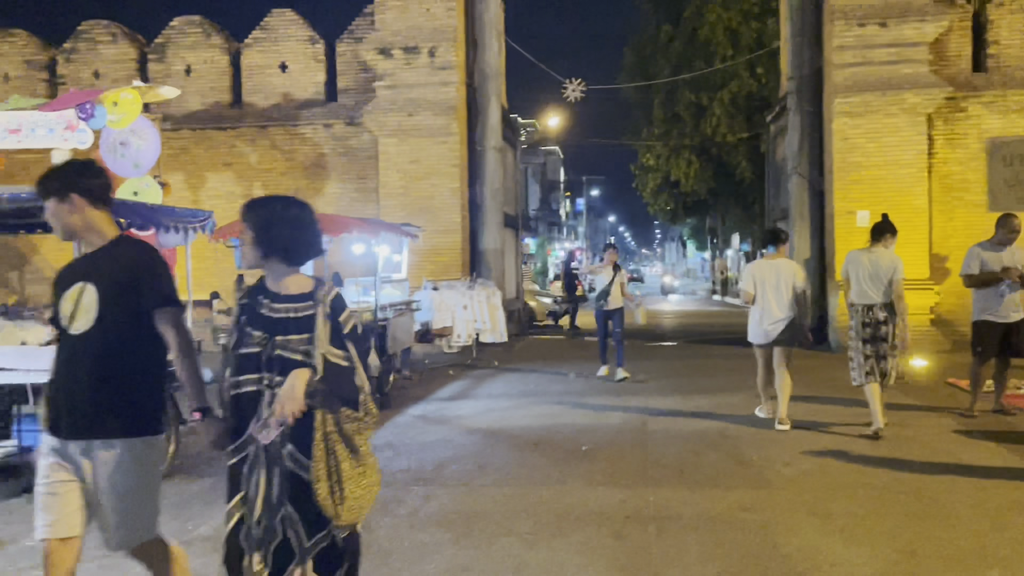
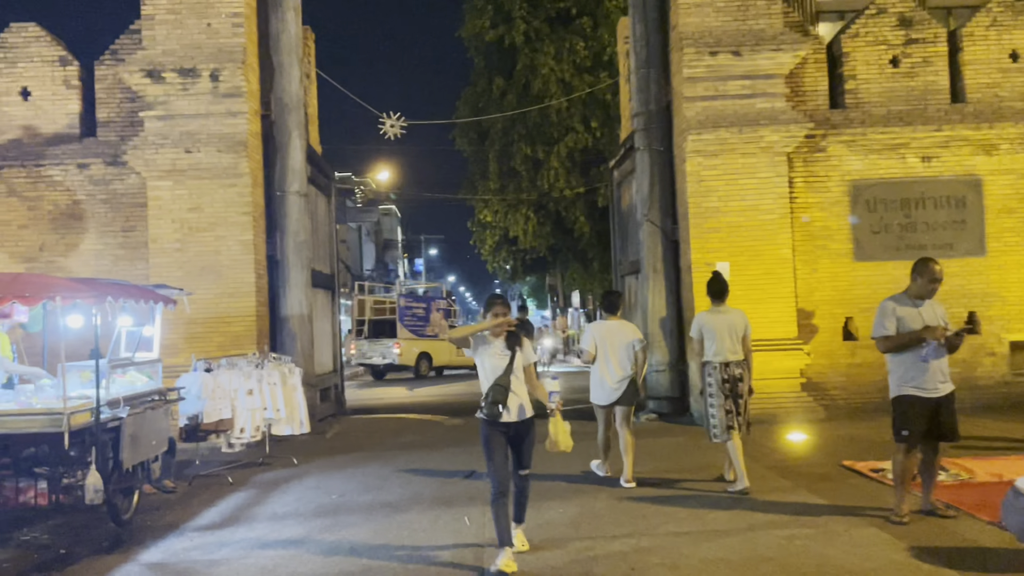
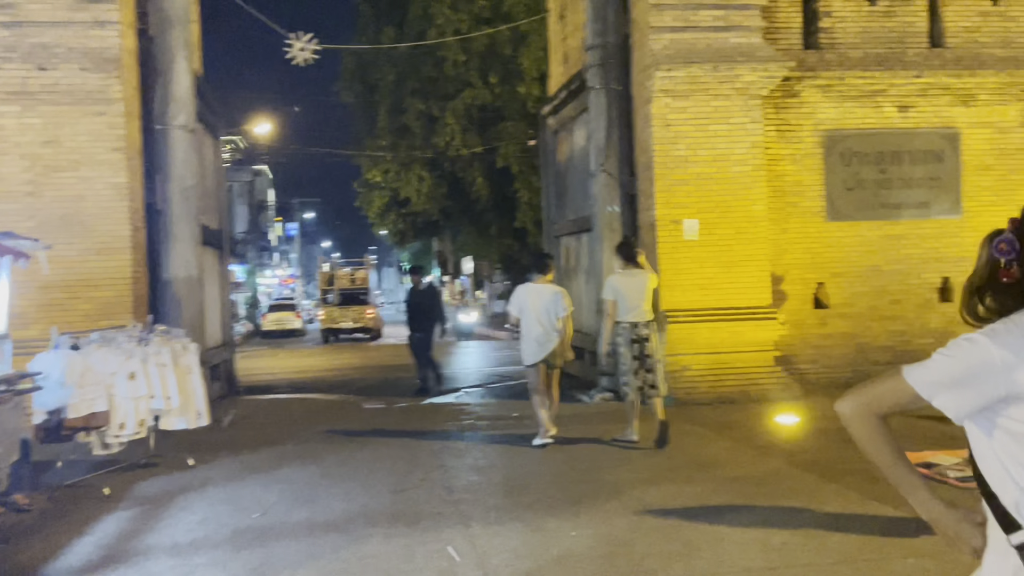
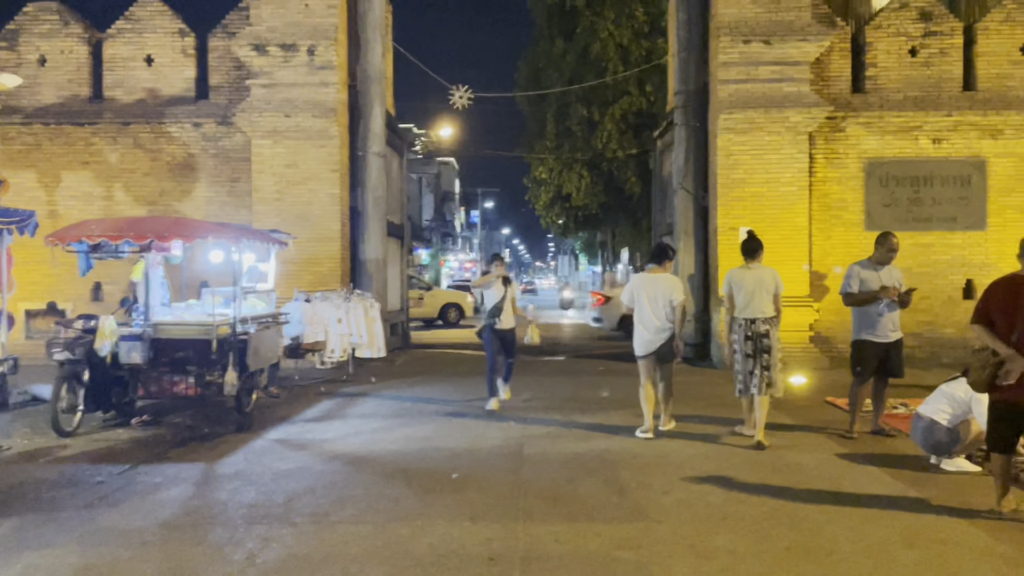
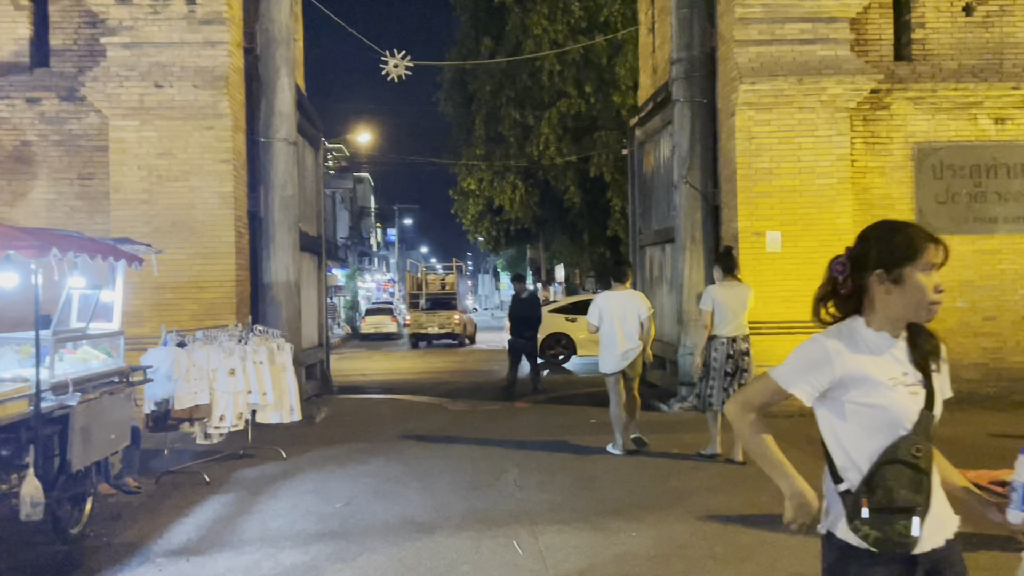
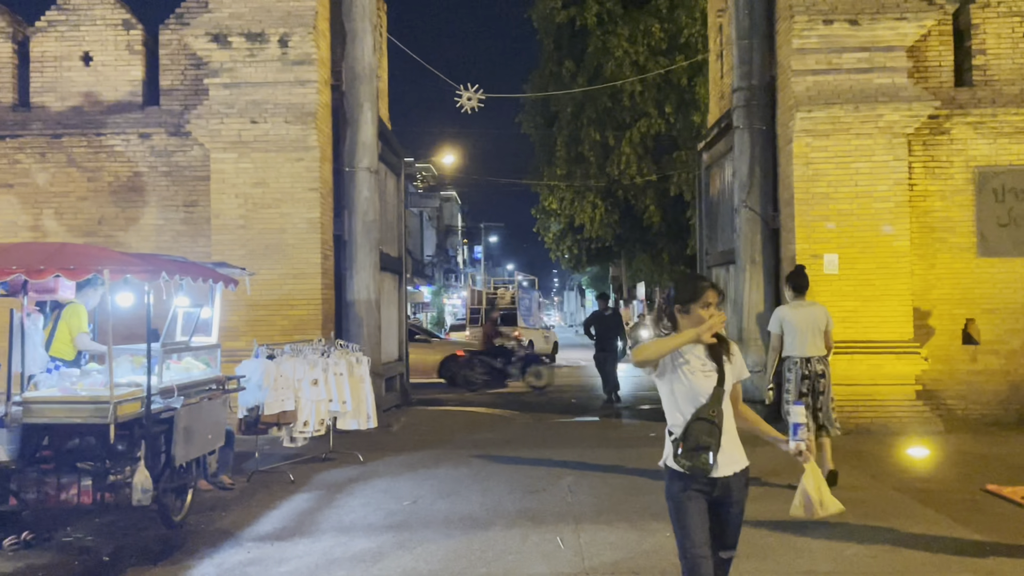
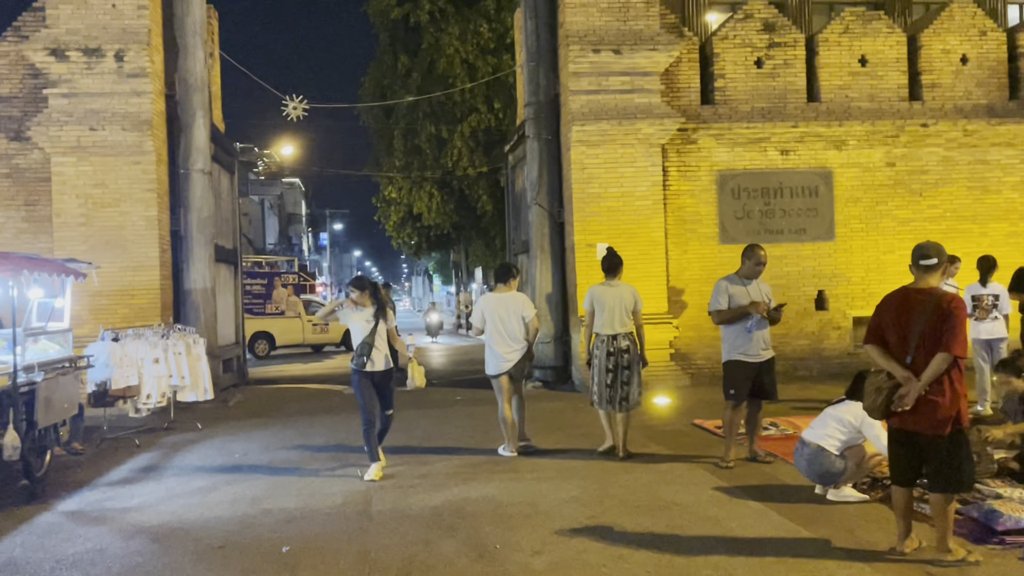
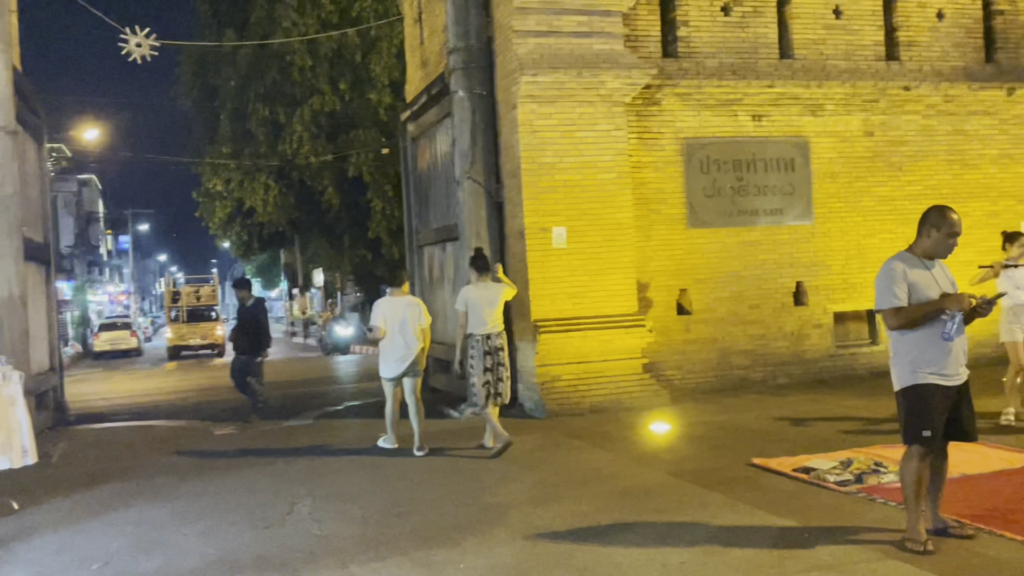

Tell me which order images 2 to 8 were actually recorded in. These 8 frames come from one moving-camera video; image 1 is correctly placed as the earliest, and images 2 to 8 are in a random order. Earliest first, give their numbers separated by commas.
4, 7, 2, 6, 5, 3, 8
